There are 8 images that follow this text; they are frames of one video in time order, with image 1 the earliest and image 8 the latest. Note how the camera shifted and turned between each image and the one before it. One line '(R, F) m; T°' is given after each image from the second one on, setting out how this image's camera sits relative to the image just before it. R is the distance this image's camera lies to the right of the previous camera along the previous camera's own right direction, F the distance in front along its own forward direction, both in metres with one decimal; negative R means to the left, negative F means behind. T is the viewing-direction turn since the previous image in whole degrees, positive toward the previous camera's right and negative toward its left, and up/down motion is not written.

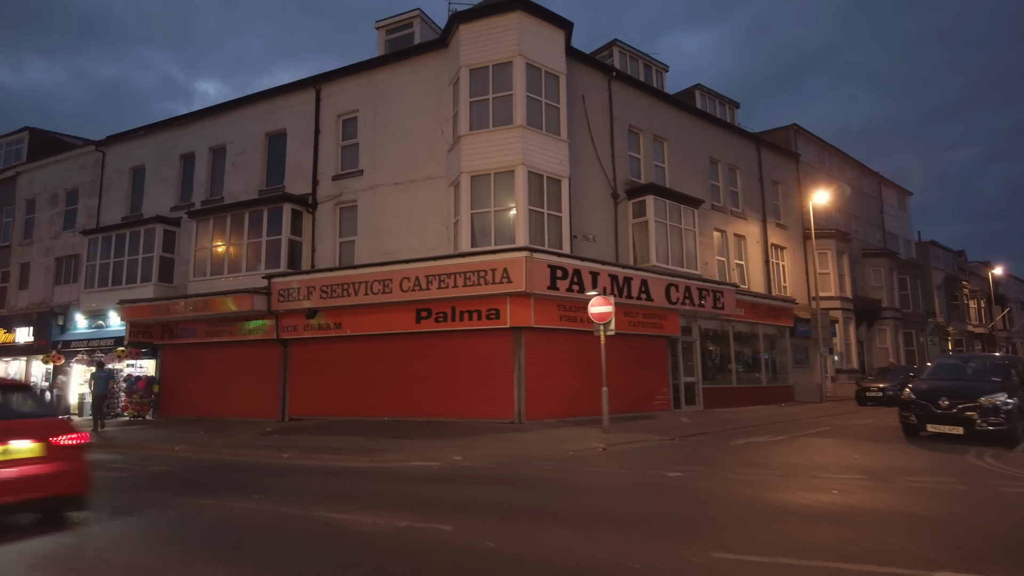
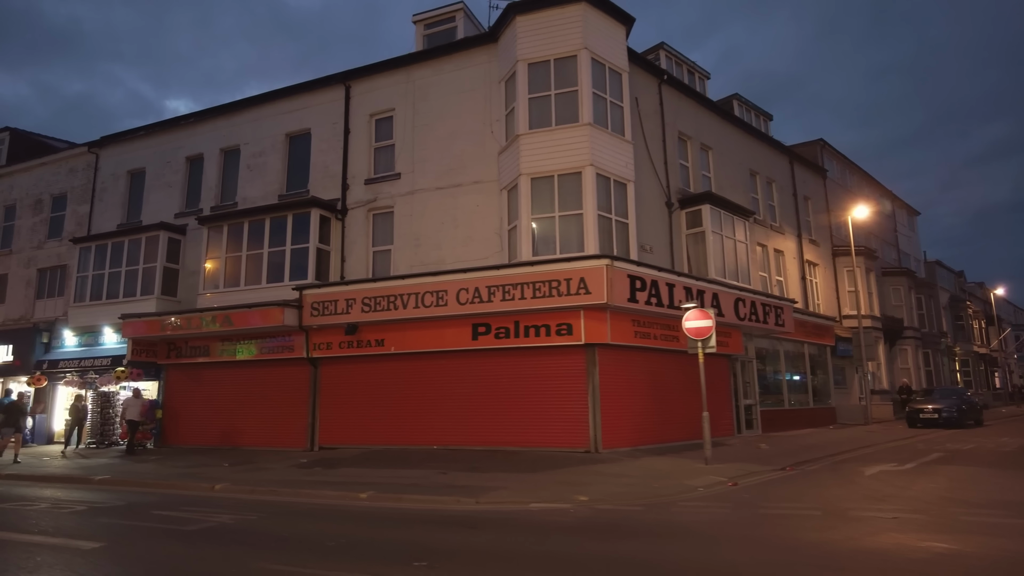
(-2.4, +1.7) m; +3°
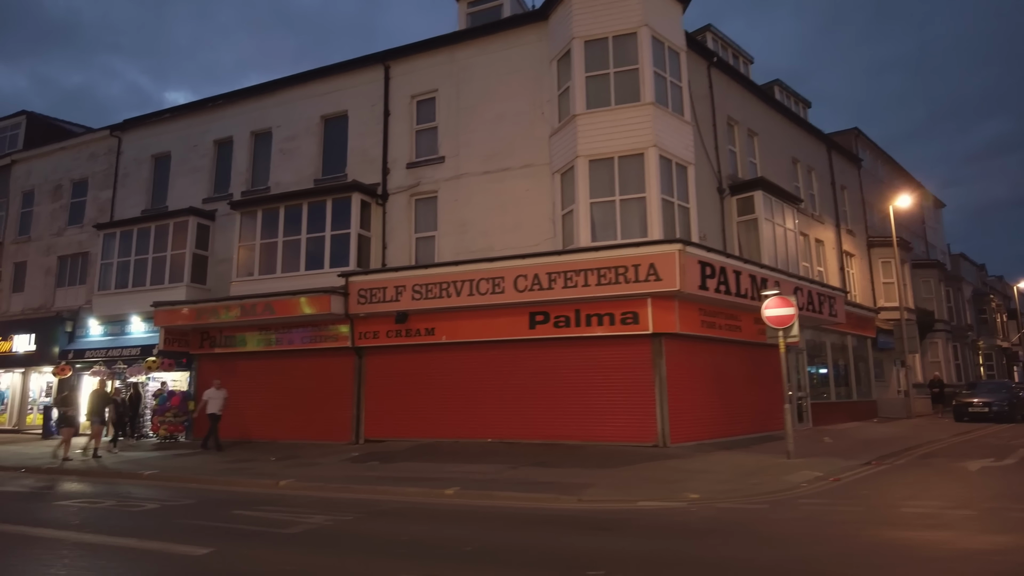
(-1.4, +0.7) m; 0°
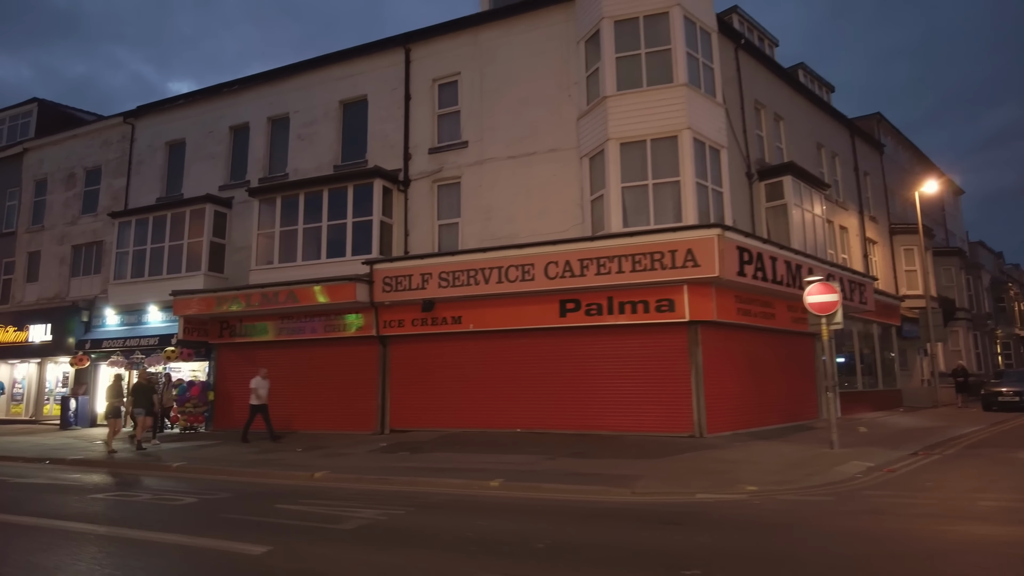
(-0.6, +0.3) m; 0°
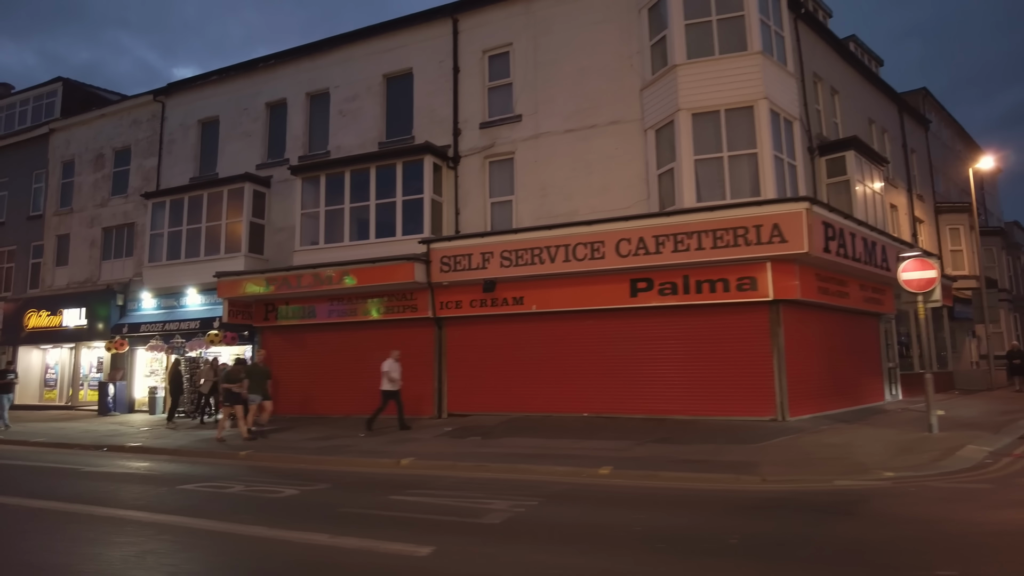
(-1.4, +0.6) m; 0°
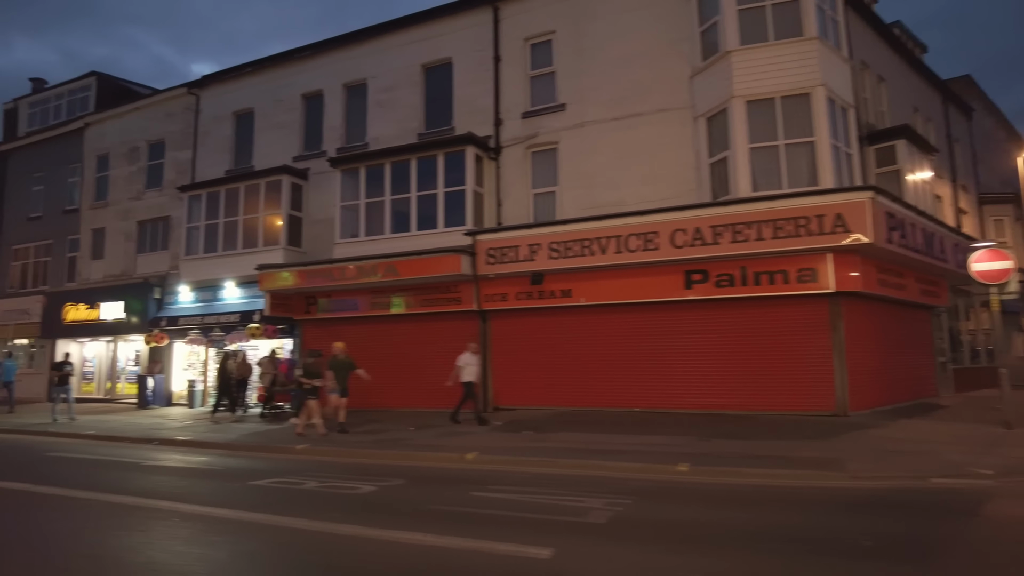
(-0.8, +0.2) m; -1°
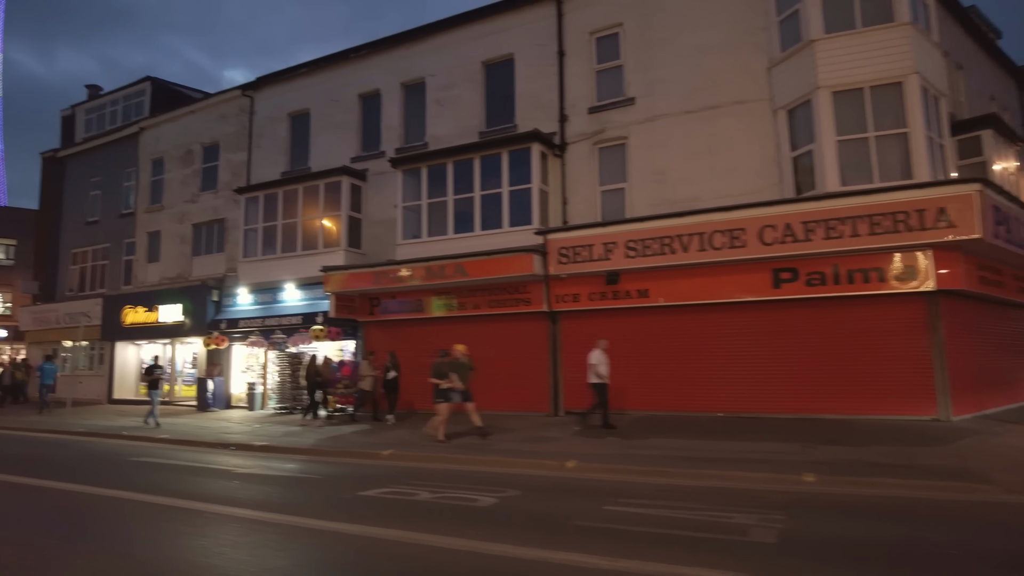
(-1.0, +0.4) m; -2°
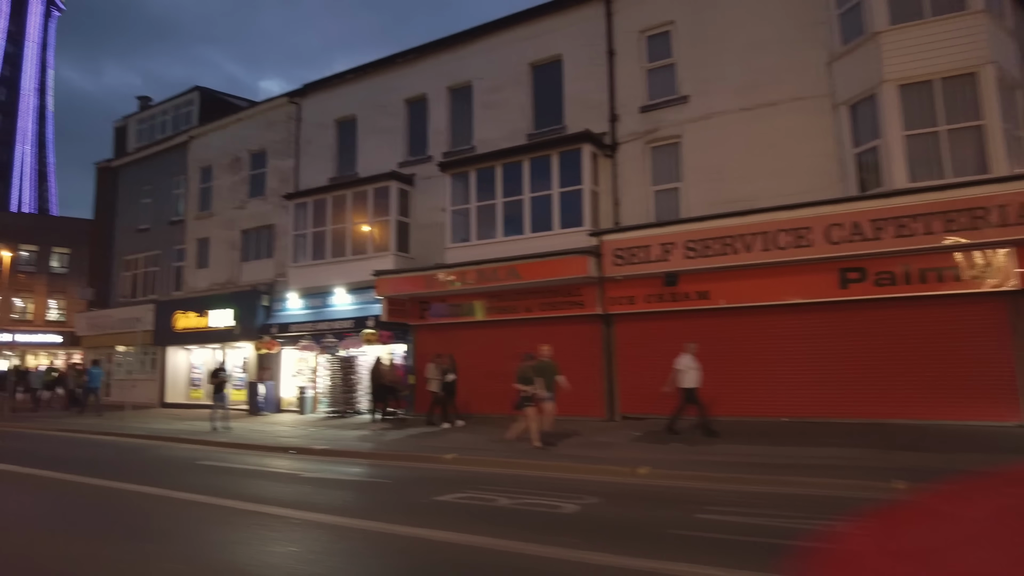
(-0.5, +0.2) m; -3°
